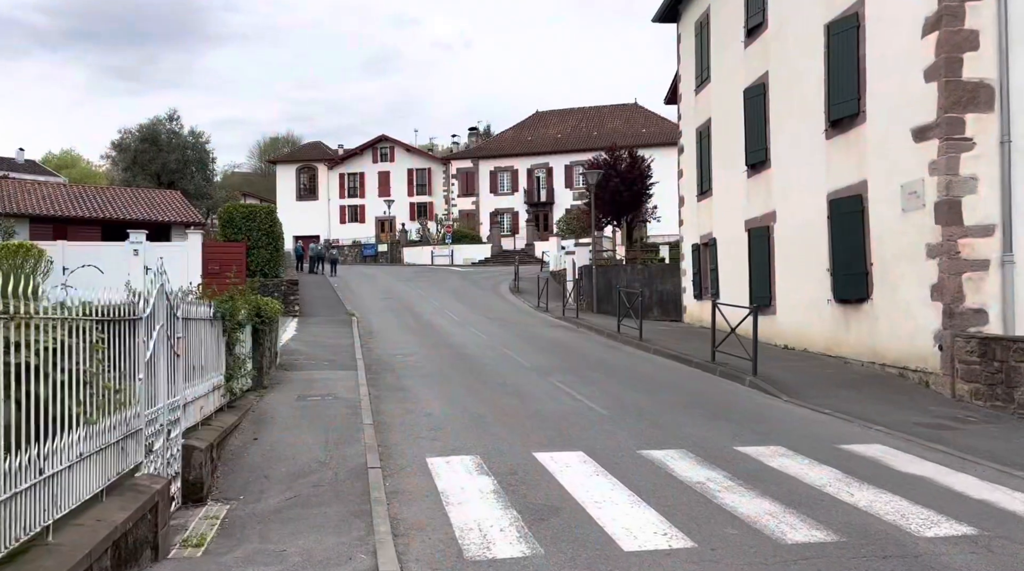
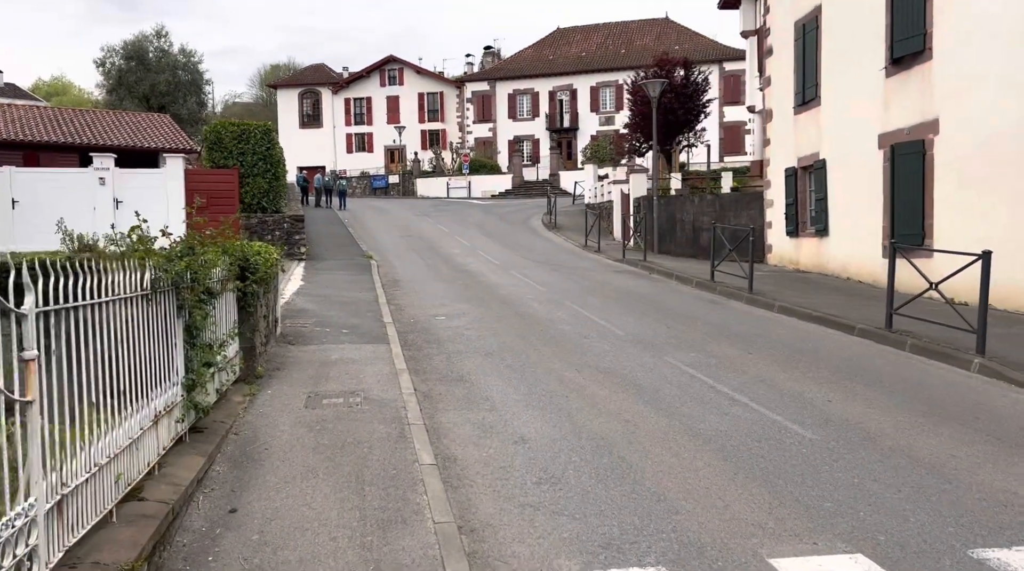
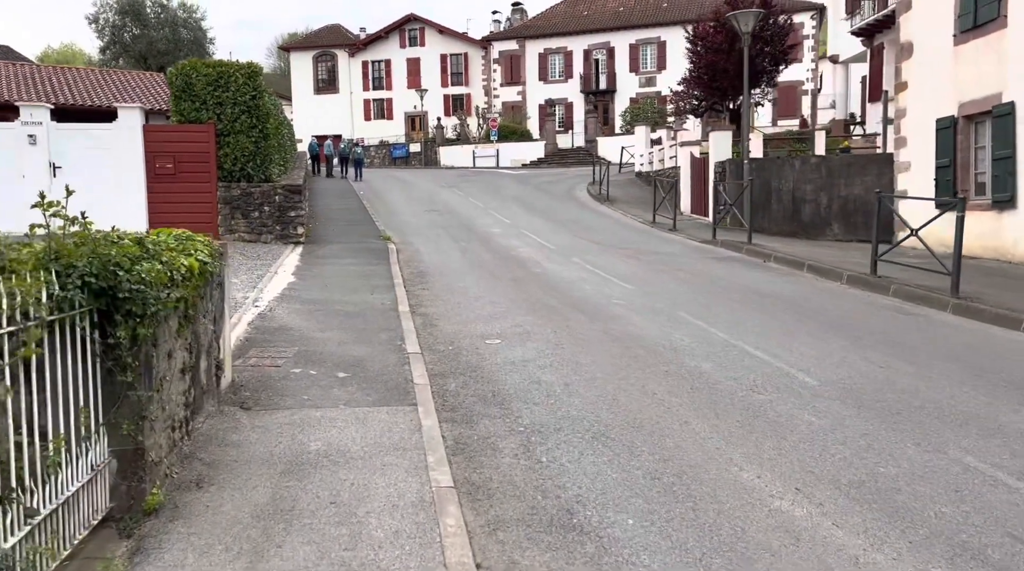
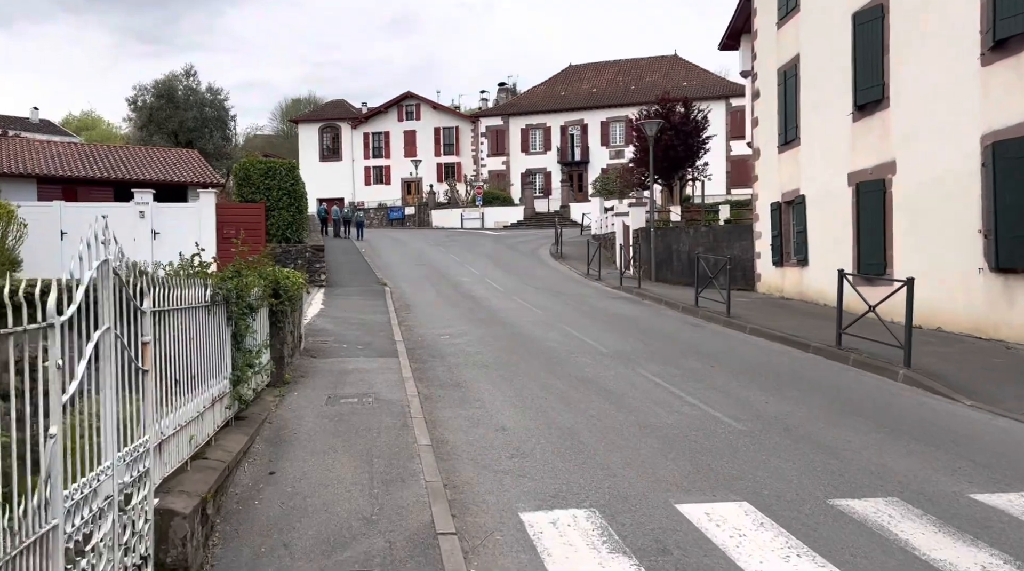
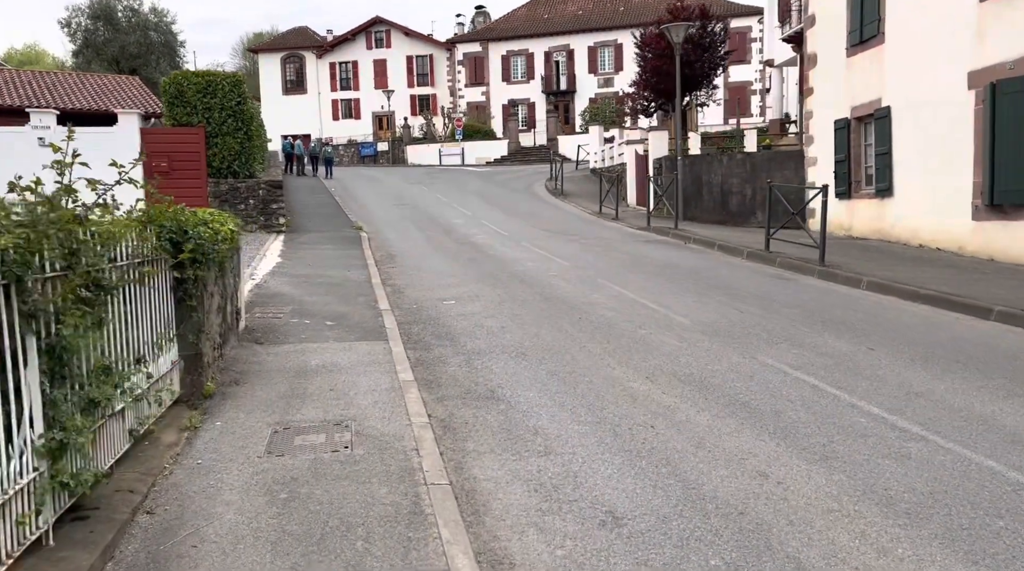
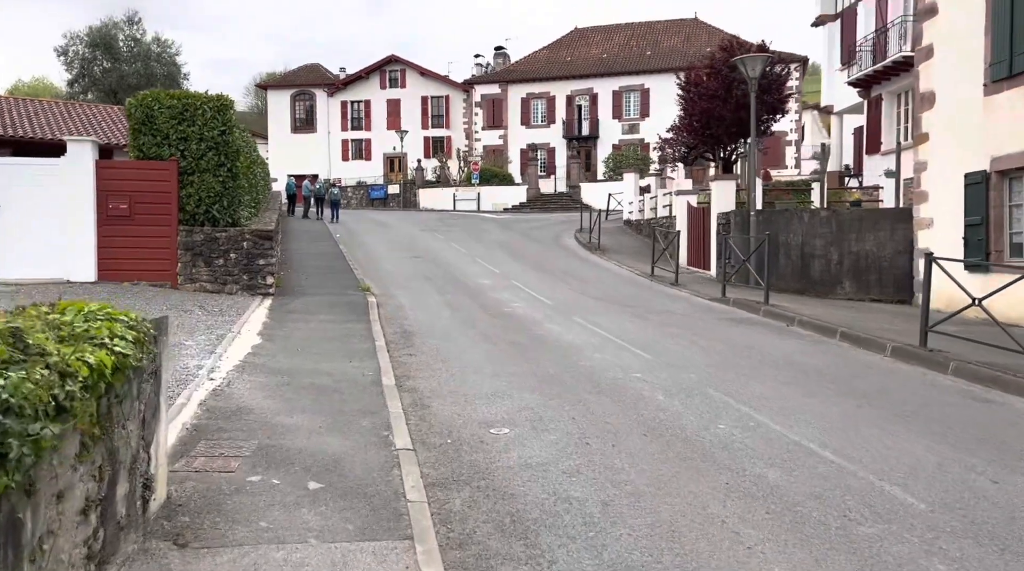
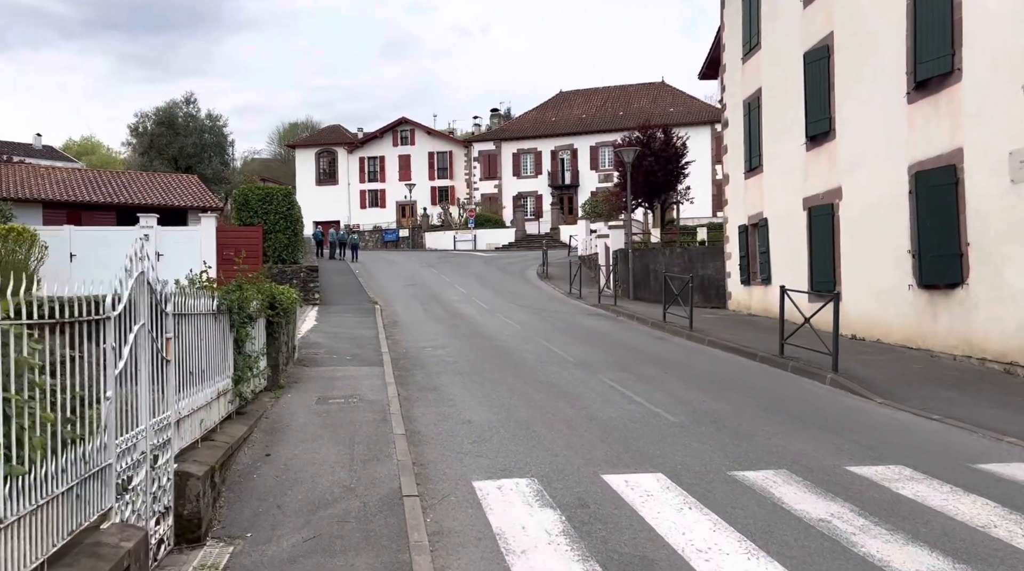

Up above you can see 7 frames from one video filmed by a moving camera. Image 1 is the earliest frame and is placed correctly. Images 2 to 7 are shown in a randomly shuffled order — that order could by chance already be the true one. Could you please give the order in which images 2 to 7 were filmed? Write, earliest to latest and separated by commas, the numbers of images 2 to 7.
7, 4, 2, 5, 3, 6
